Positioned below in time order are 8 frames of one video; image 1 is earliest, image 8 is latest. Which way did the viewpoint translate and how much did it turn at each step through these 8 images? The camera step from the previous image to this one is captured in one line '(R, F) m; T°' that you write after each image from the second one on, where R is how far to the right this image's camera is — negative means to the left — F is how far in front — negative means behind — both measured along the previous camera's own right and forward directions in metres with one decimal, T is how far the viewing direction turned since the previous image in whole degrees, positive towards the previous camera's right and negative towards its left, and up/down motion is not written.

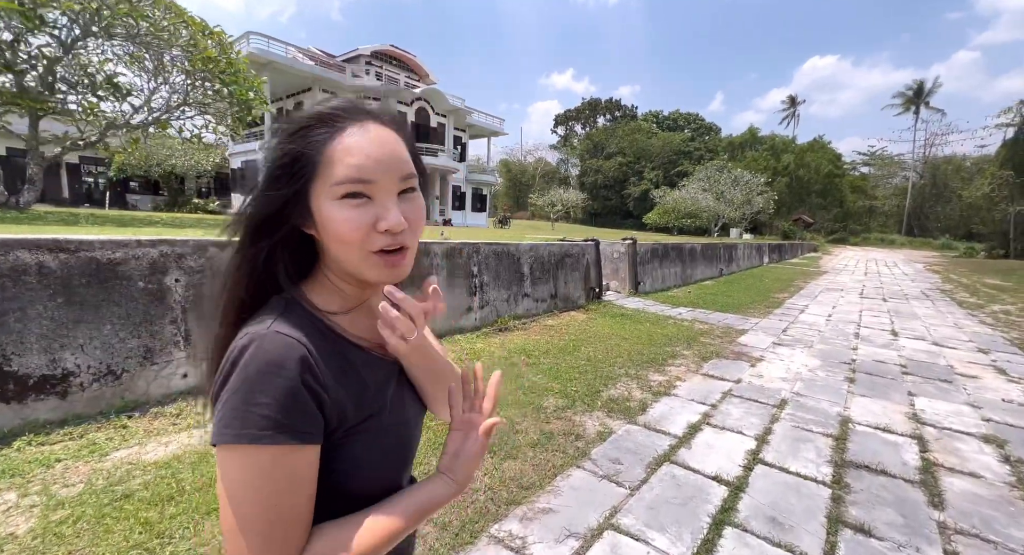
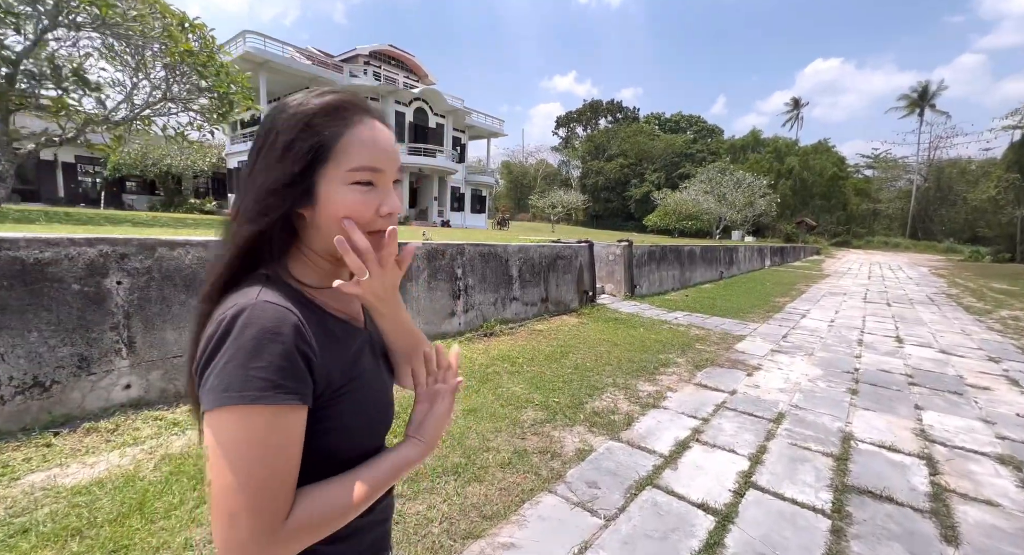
(+0.2, +0.2) m; 0°
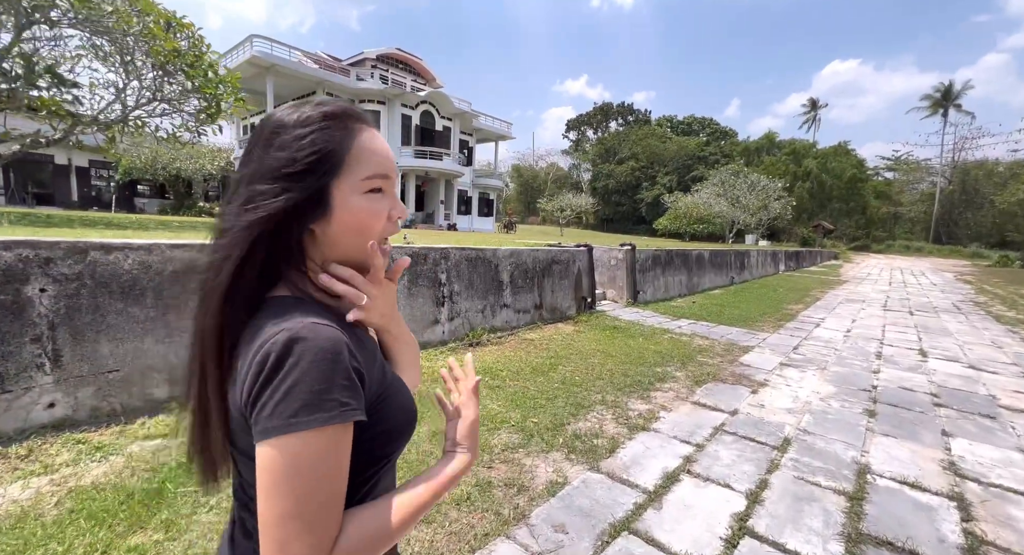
(+0.3, +0.3) m; -2°
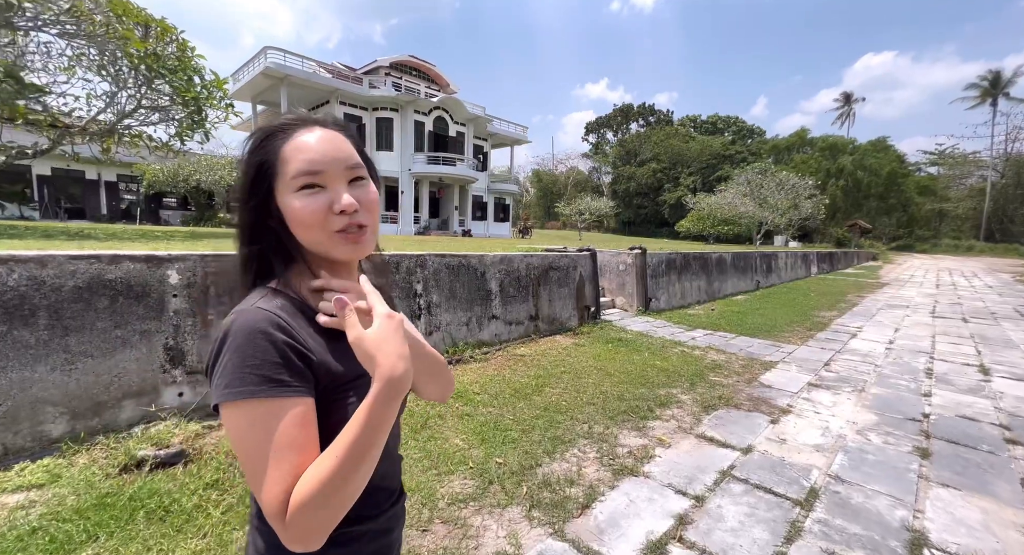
(+0.4, +0.5) m; -3°
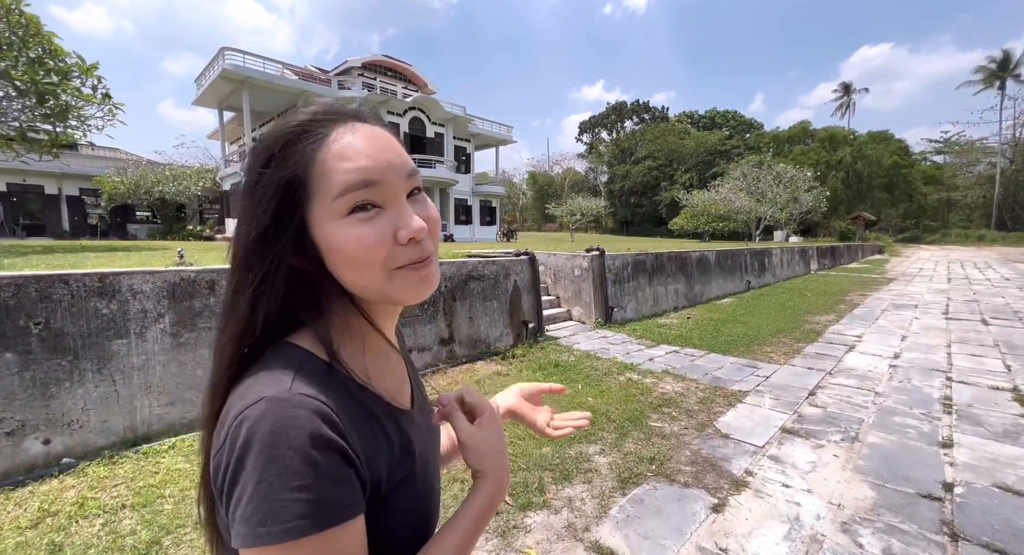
(+0.9, +1.0) m; -1°
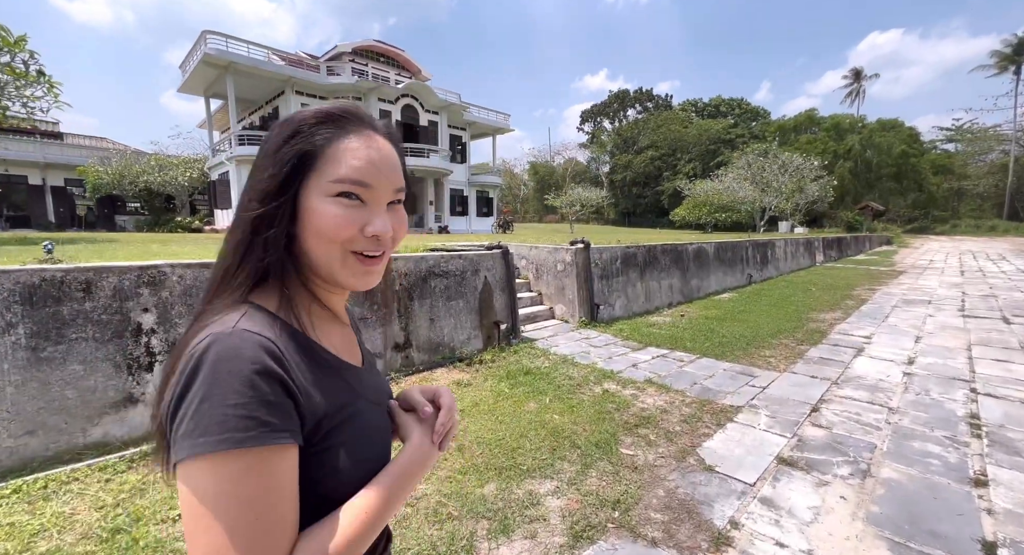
(+0.3, +0.5) m; 0°
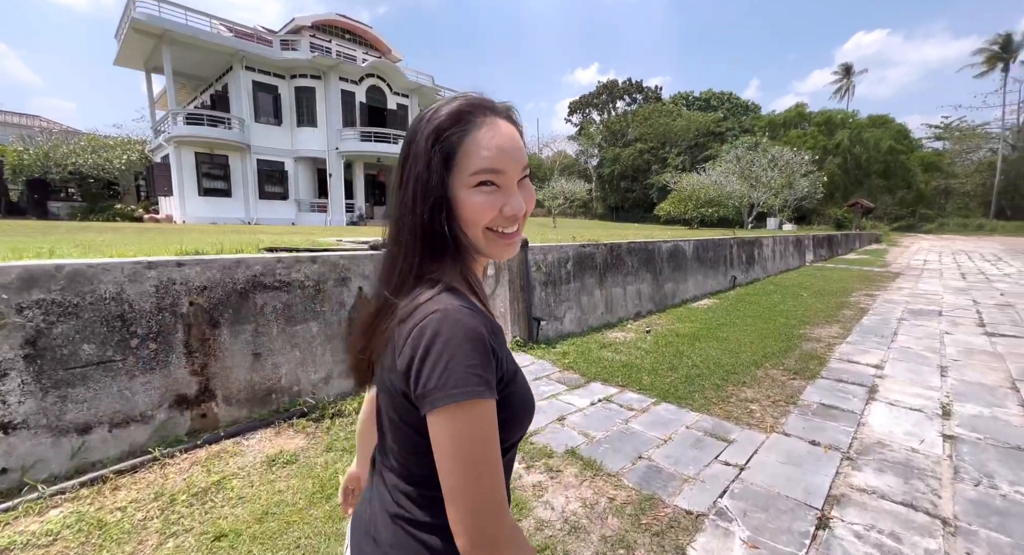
(+0.8, +1.3) m; +1°
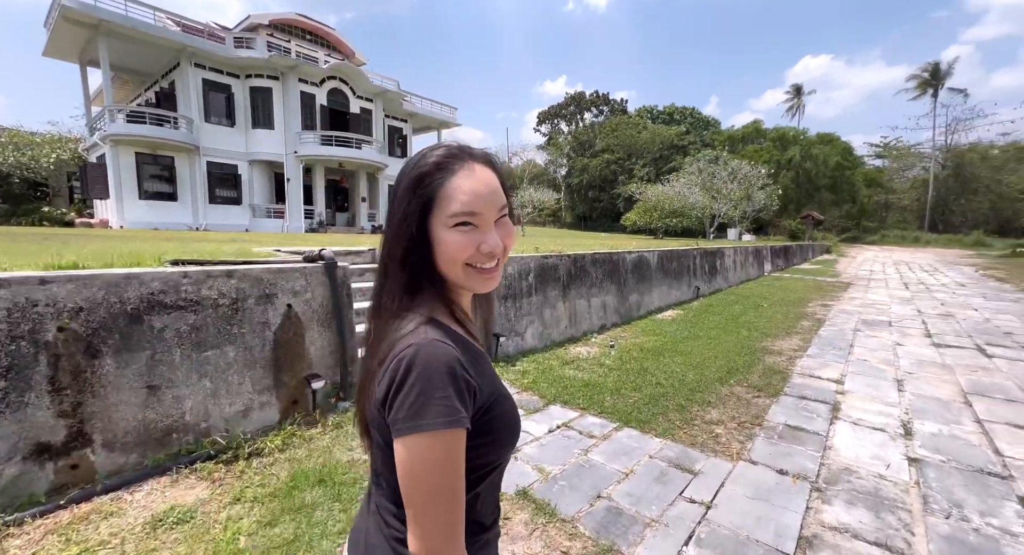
(+0.1, +0.3) m; +4°
